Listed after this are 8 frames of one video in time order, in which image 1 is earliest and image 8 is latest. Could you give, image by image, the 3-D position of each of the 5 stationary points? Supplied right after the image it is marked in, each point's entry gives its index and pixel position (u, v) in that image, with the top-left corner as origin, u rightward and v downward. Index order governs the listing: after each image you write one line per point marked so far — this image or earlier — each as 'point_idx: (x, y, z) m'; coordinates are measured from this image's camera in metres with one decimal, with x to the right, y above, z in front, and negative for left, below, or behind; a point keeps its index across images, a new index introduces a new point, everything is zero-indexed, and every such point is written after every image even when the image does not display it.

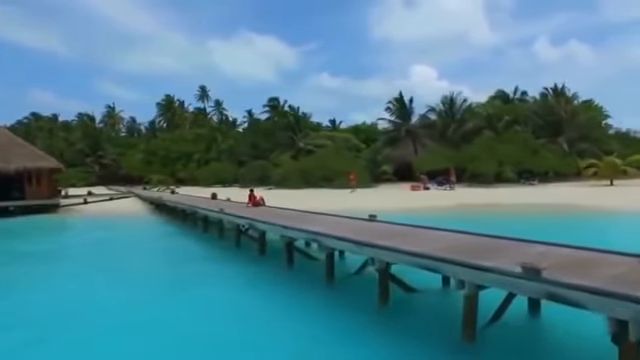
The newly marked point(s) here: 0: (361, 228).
0: (+0.7, -0.8, +10.9) m
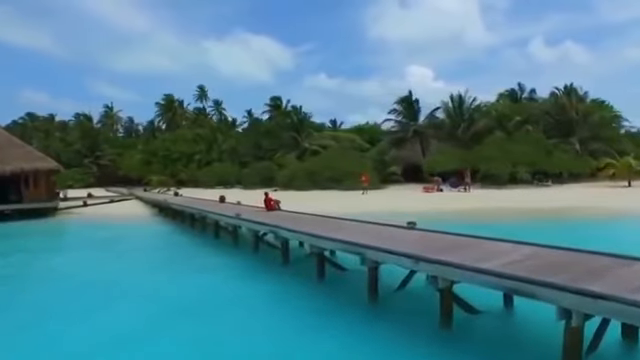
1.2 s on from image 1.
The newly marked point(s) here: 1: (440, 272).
0: (+1.3, -0.9, +9.7) m
1: (+1.4, -1.0, +7.2) m
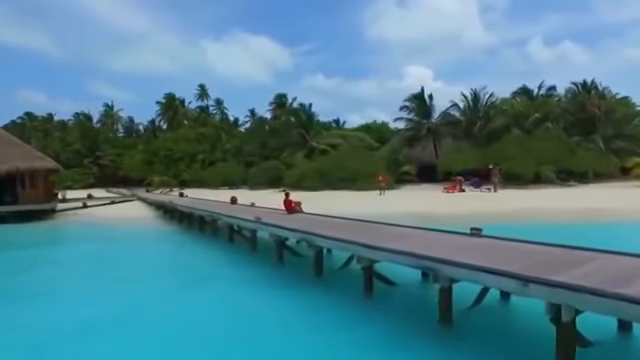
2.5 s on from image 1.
0: (+1.9, -0.8, +7.9) m
1: (+2.0, -1.0, +5.4) m
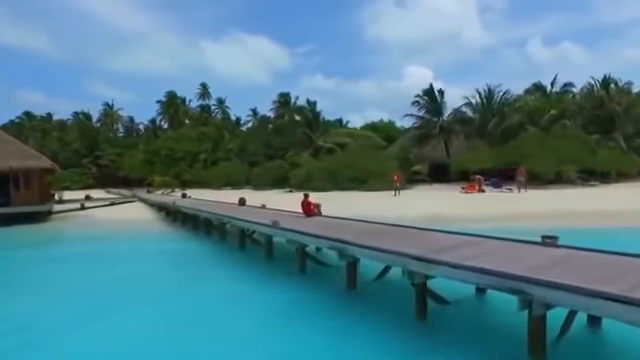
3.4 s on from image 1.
0: (+2.4, -0.8, +6.3) m
1: (+2.5, -1.0, +3.8) m
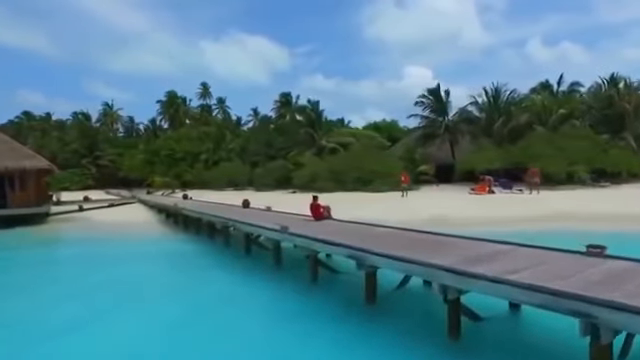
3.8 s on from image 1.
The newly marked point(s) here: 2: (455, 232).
0: (+2.6, -0.9, +5.6) m
1: (+2.7, -1.0, +3.0) m
2: (+4.1, -1.6, +19.4) m
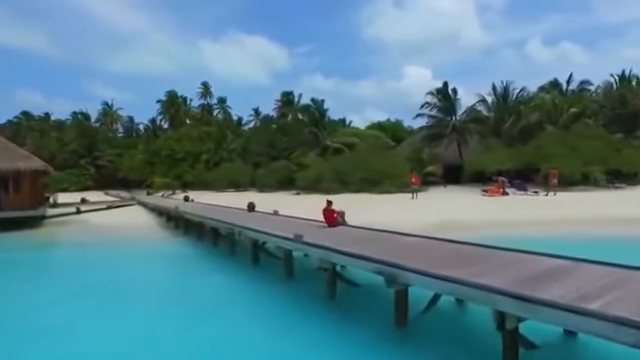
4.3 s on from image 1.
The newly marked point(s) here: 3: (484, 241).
0: (+2.9, -0.9, +4.5) m
1: (+3.0, -1.1, +2.0) m
2: (+4.3, -1.6, +18.4) m
3: (+4.6, -1.7, +18.3) m
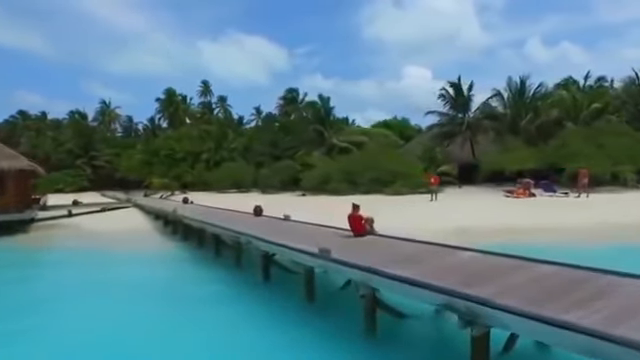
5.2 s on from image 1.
0: (+3.3, -0.9, +2.5) m
1: (+3.3, -1.1, 0.0) m
2: (+4.7, -1.6, +16.4) m
3: (+5.0, -1.7, +16.3) m
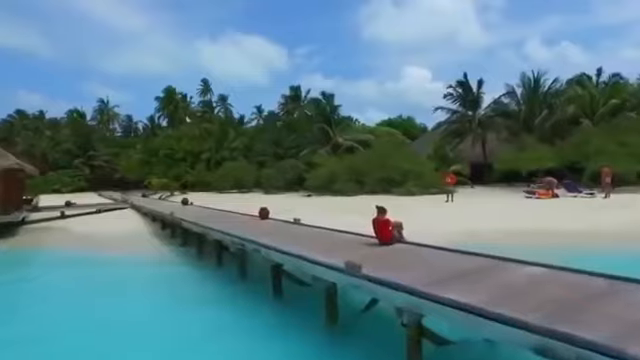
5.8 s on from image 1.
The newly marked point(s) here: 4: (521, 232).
0: (+3.5, -0.9, +1.1) m
1: (+3.6, -1.0, -1.5) m
2: (+5.0, -1.6, +14.9) m
3: (+5.3, -1.7, +14.8) m
4: (+5.6, -1.4, +18.3) m
